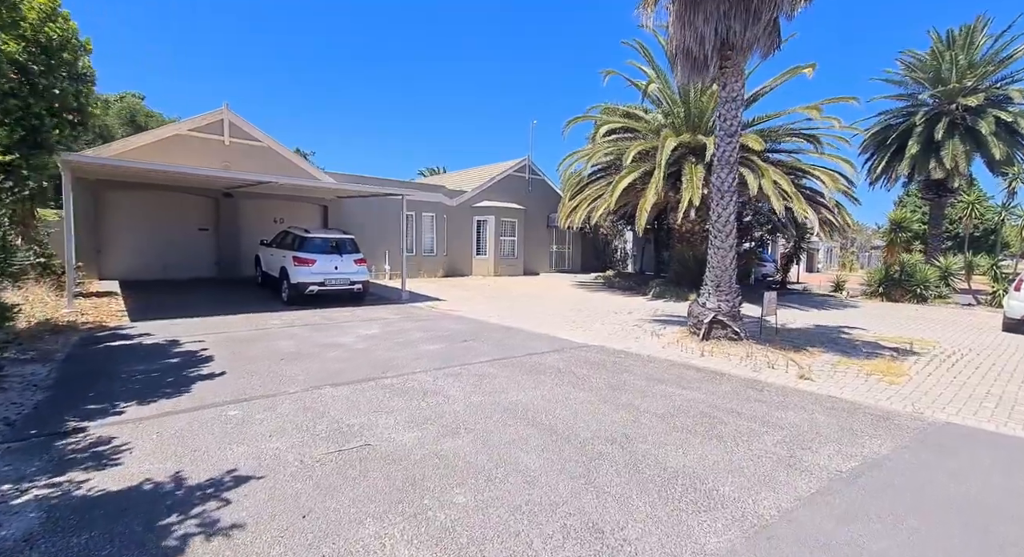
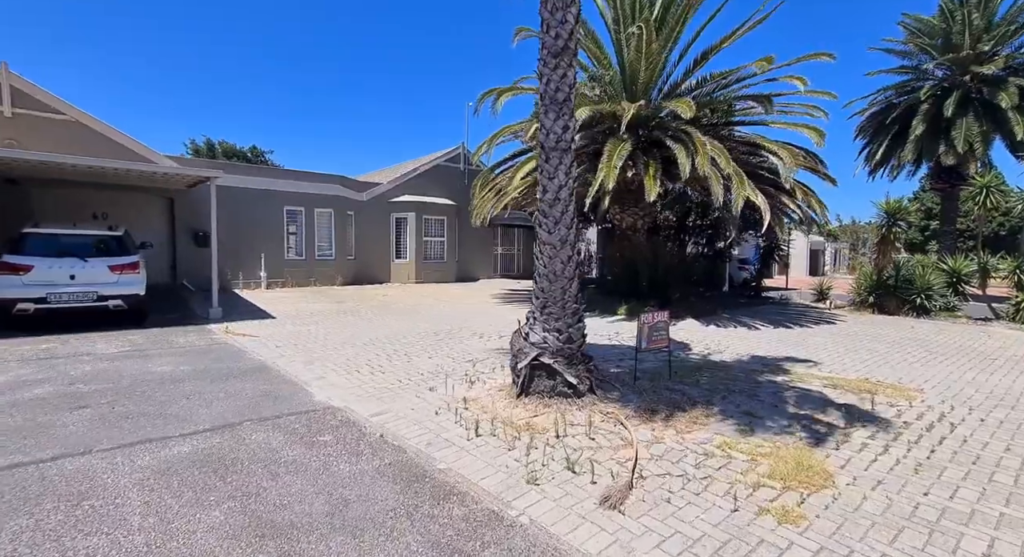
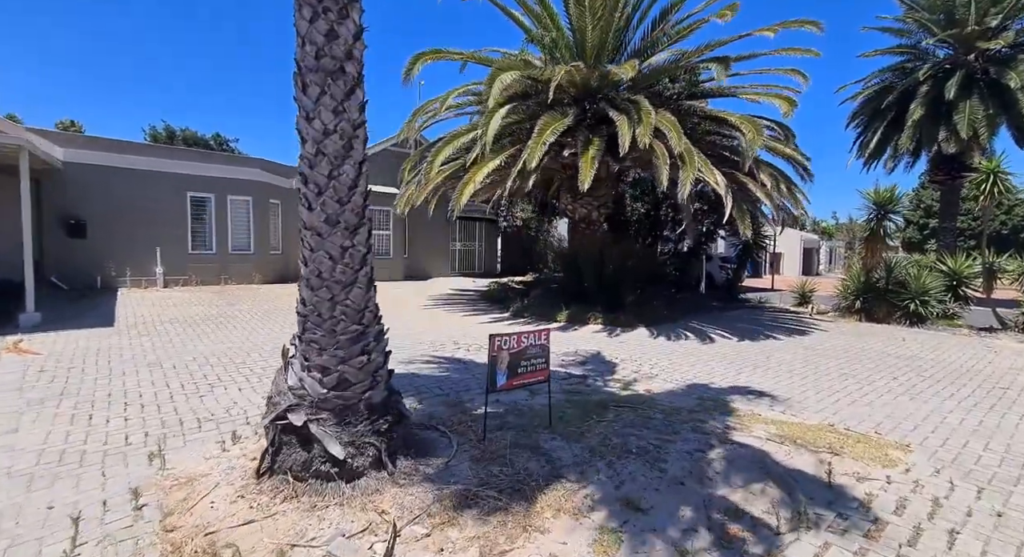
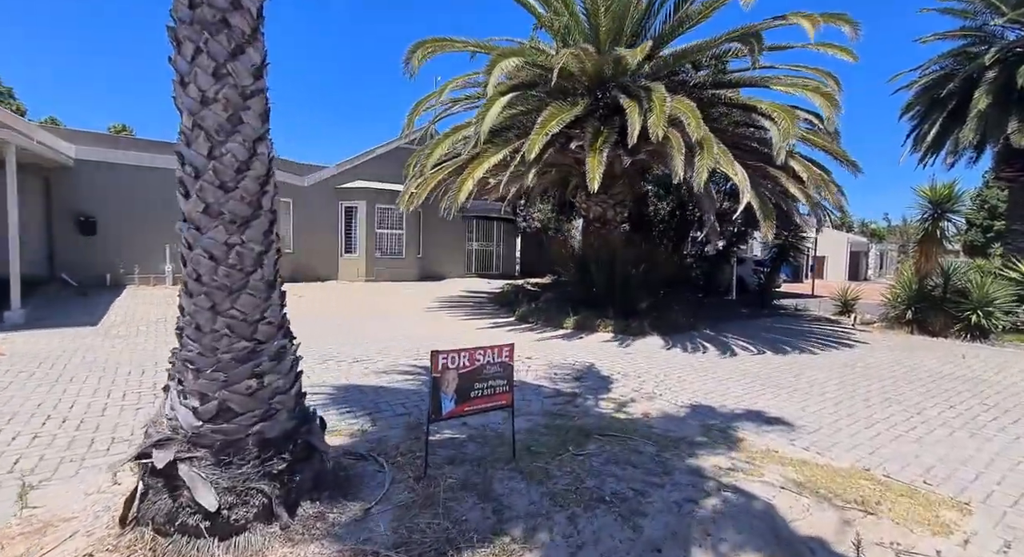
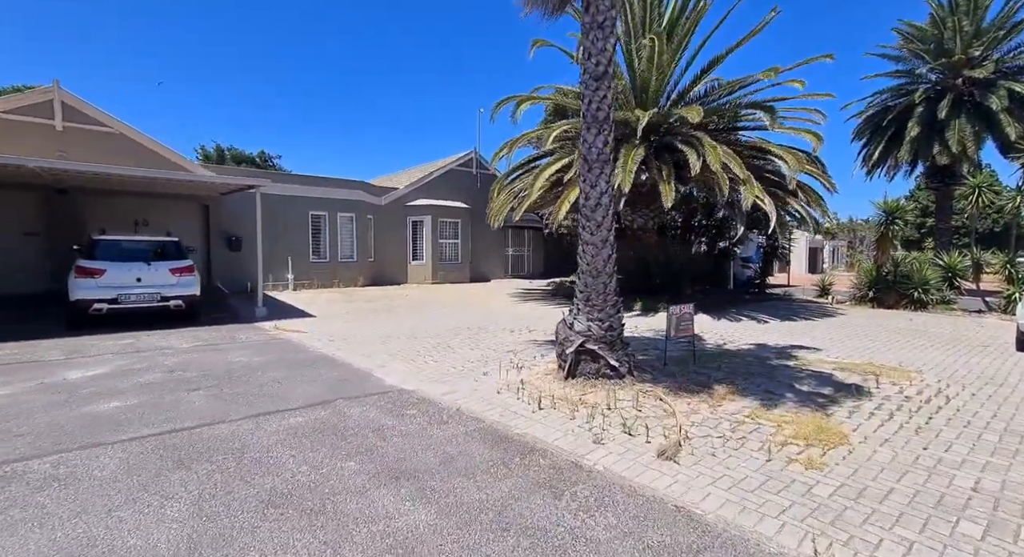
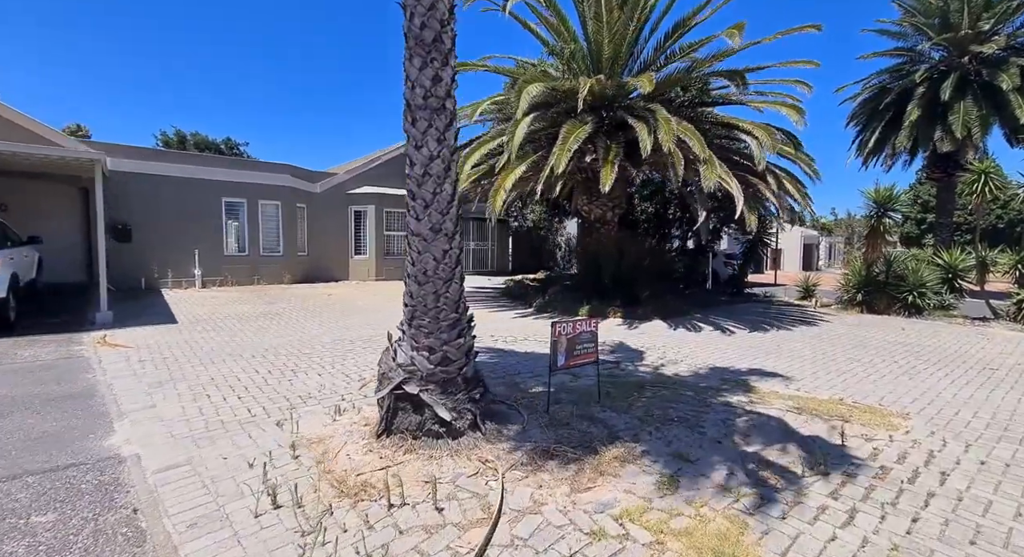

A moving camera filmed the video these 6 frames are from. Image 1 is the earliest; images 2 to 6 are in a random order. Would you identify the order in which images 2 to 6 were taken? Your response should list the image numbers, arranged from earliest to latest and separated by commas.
5, 2, 6, 3, 4
